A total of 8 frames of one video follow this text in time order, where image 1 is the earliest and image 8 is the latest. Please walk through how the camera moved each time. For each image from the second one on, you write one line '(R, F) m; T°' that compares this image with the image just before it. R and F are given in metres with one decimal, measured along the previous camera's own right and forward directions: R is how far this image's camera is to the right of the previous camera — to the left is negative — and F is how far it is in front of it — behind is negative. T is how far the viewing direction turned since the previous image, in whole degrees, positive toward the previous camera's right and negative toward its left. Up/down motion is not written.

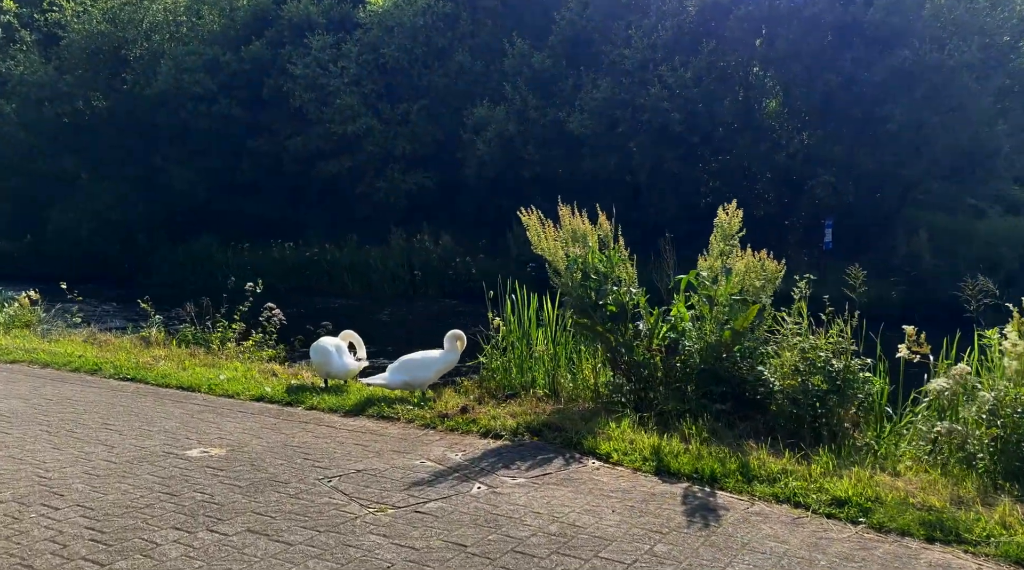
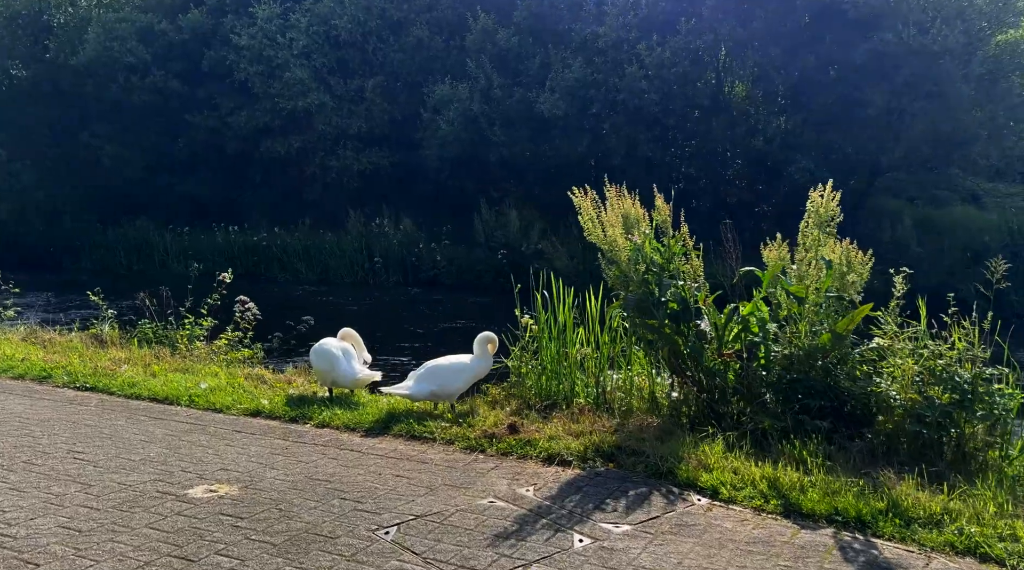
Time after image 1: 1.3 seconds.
(-1.1, +1.5) m; +5°
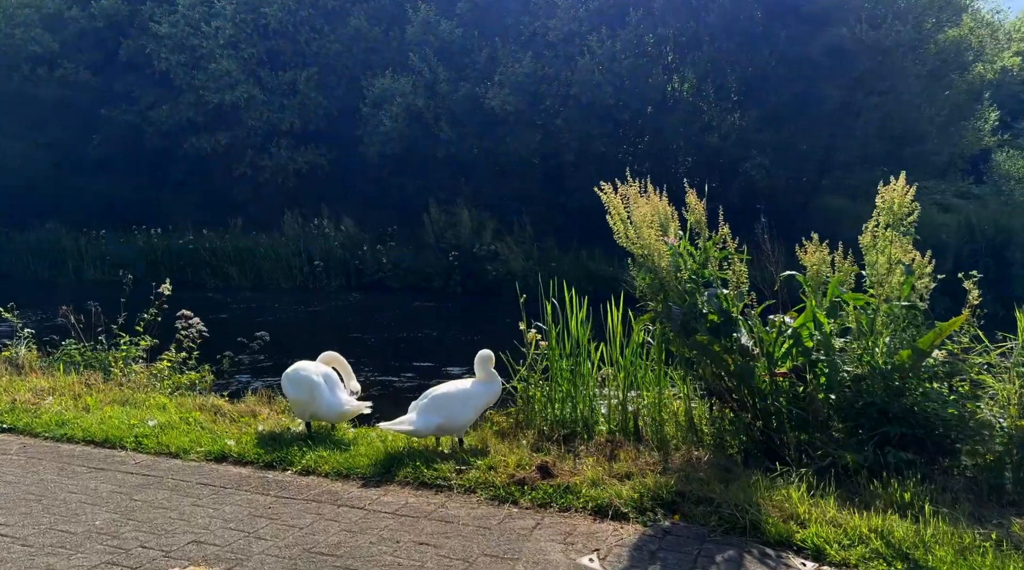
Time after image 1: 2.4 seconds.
(-0.8, +1.4) m; +5°
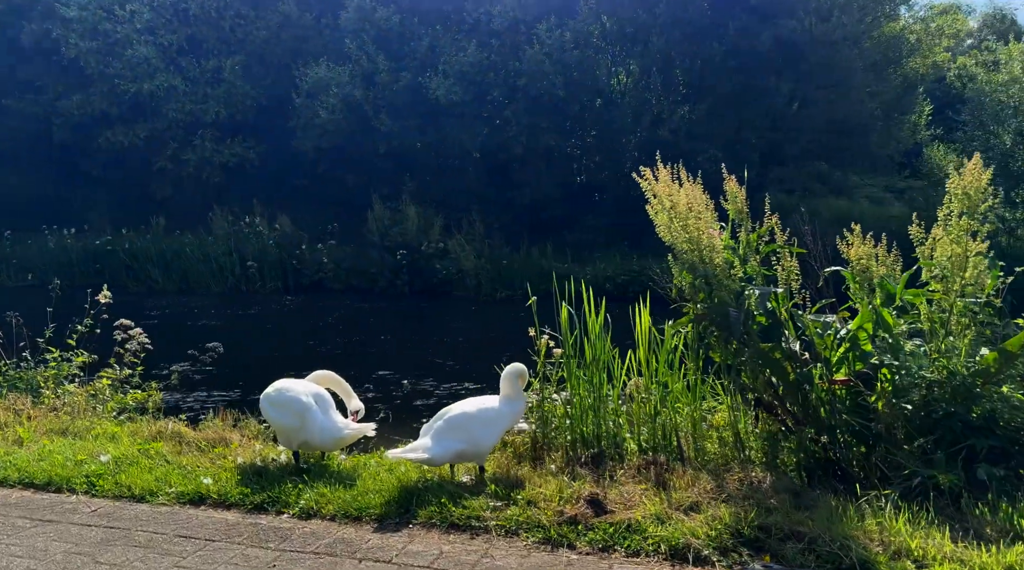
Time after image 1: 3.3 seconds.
(-0.7, +1.0) m; +5°
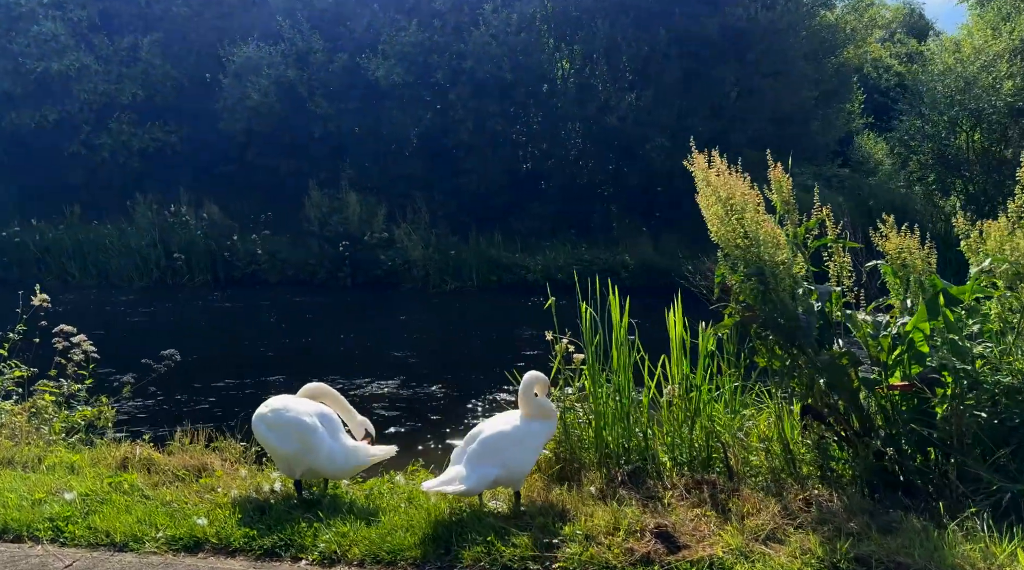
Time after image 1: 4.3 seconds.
(-0.7, +0.8) m; +5°
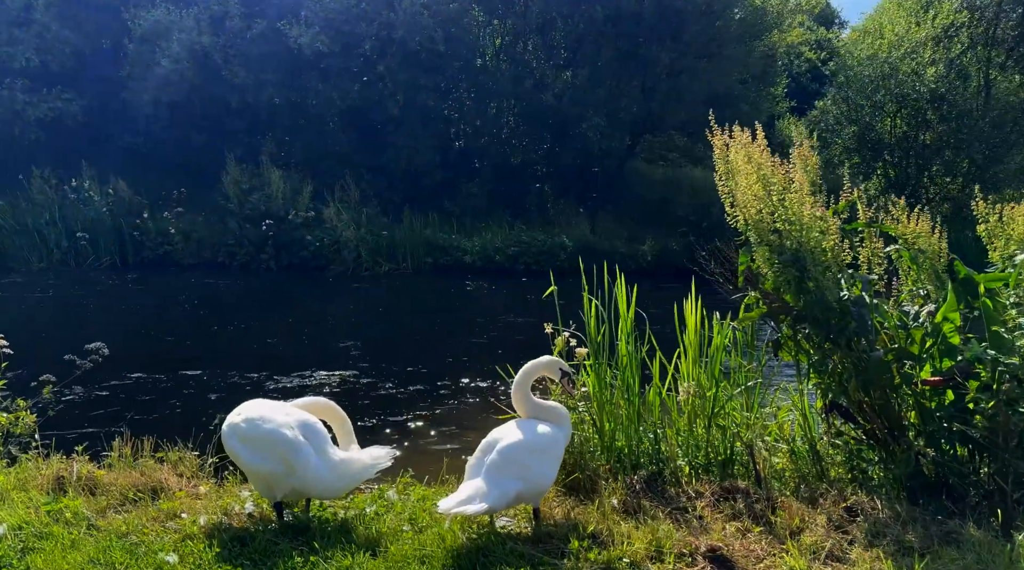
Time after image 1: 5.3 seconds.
(-0.6, +0.7) m; +6°
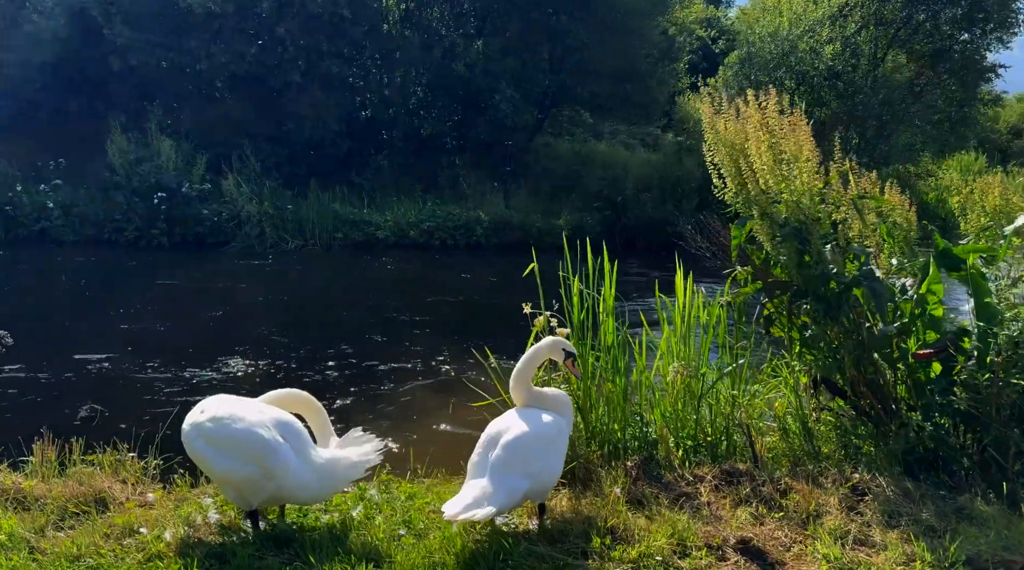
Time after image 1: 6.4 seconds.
(-0.6, +0.5) m; +7°
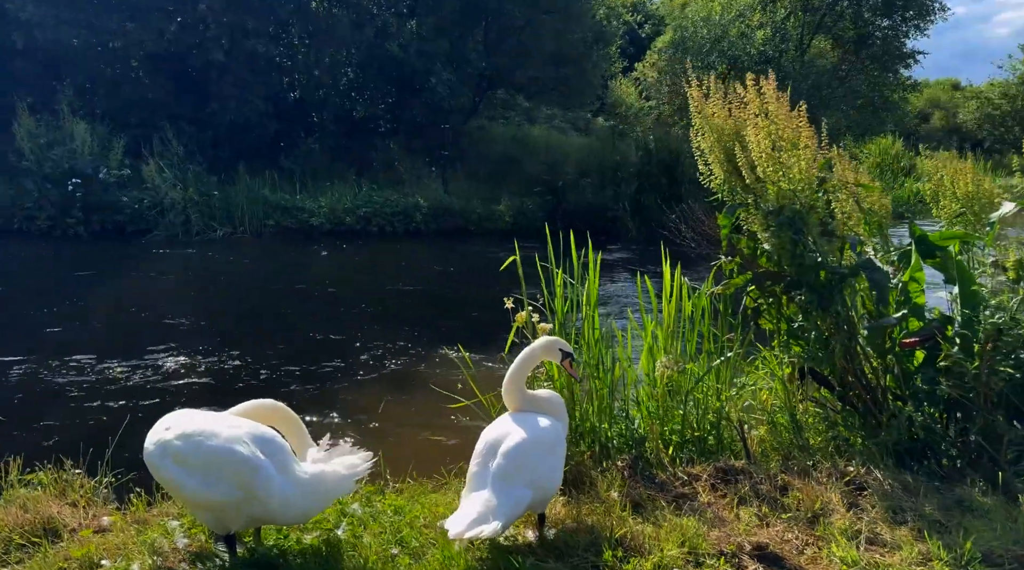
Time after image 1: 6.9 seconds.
(-0.3, +0.3) m; +5°
